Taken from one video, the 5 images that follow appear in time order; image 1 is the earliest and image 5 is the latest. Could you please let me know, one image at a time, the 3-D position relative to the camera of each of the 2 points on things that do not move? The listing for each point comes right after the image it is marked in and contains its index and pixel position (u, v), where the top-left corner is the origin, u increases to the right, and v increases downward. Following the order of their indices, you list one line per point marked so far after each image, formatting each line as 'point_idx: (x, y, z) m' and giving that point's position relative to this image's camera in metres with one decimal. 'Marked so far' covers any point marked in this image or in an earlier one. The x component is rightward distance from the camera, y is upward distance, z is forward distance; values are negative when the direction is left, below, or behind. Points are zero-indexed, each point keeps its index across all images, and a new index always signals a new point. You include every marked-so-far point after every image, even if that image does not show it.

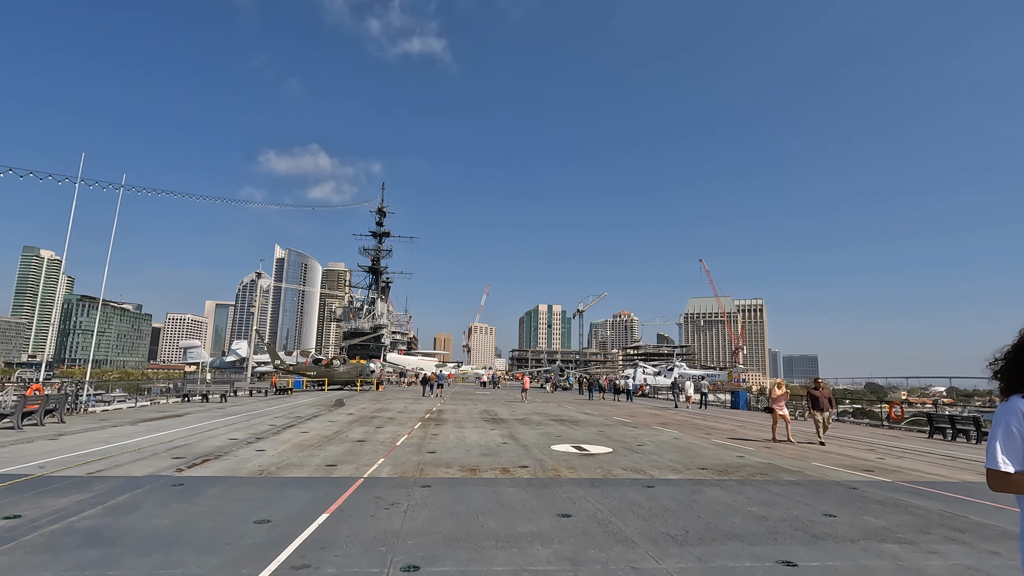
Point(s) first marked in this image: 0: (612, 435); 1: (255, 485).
0: (+3.0, -4.4, +16.0) m
1: (-3.7, -2.8, +7.7) m
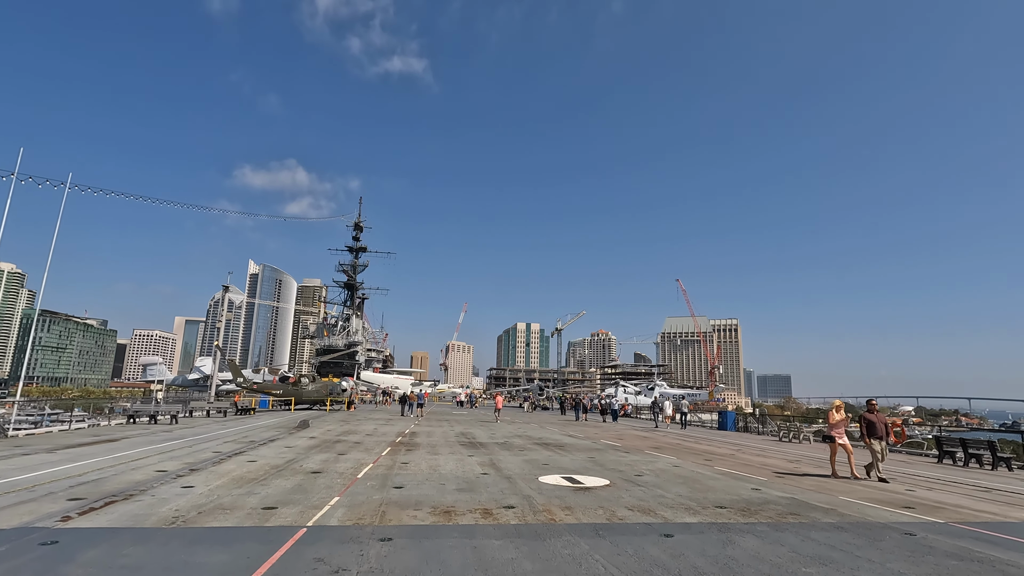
0: (+2.5, -4.7, +14.4) m
1: (-3.8, -2.8, +5.8) m
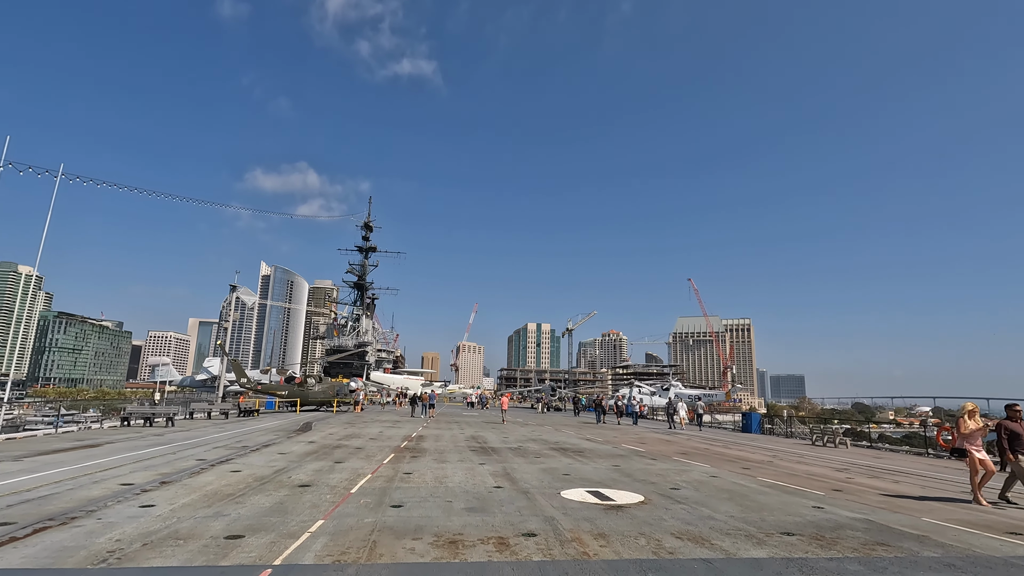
0: (+2.9, -4.4, +12.8) m
1: (-3.6, -2.5, +4.4) m
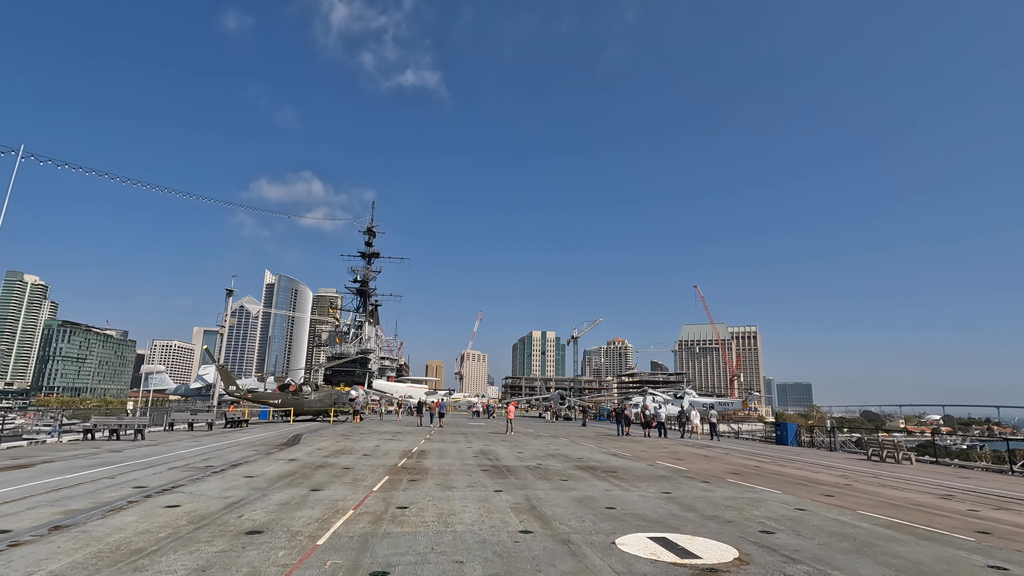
0: (+3.3, -4.0, +10.0) m
1: (-3.2, -2.0, +1.6) m
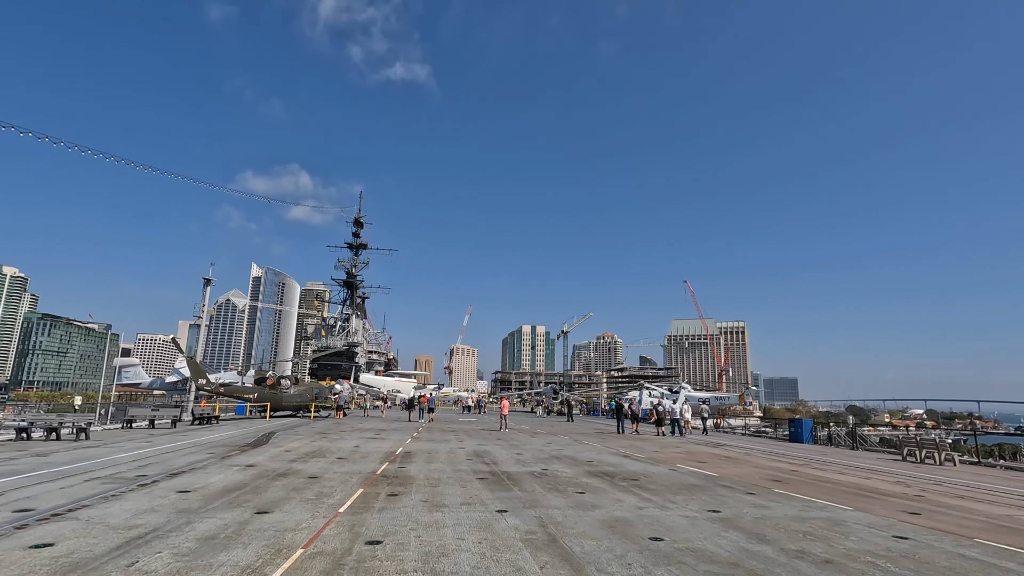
0: (+3.5, -3.4, +7.7) m
1: (-2.9, -1.5, -0.8) m
